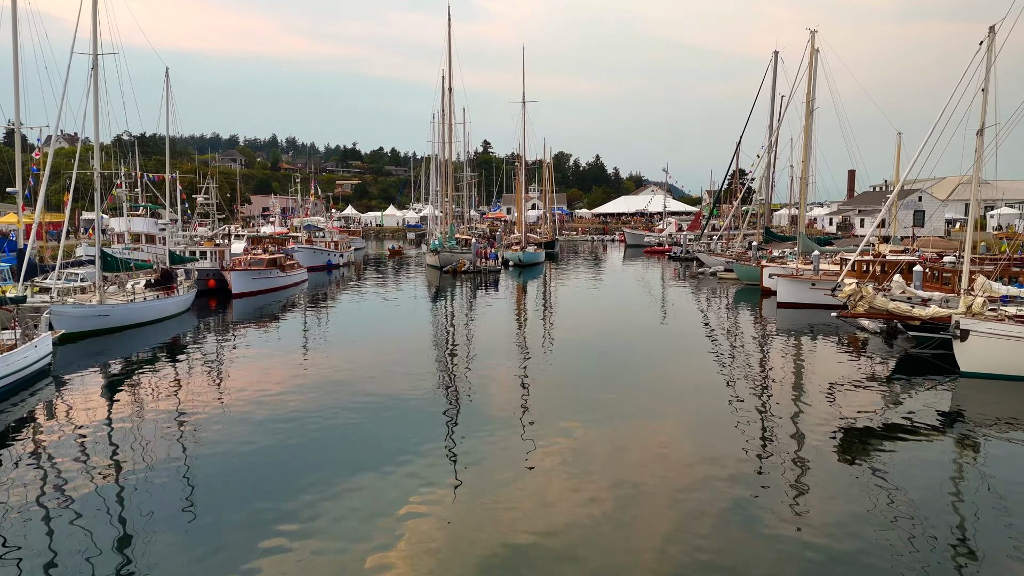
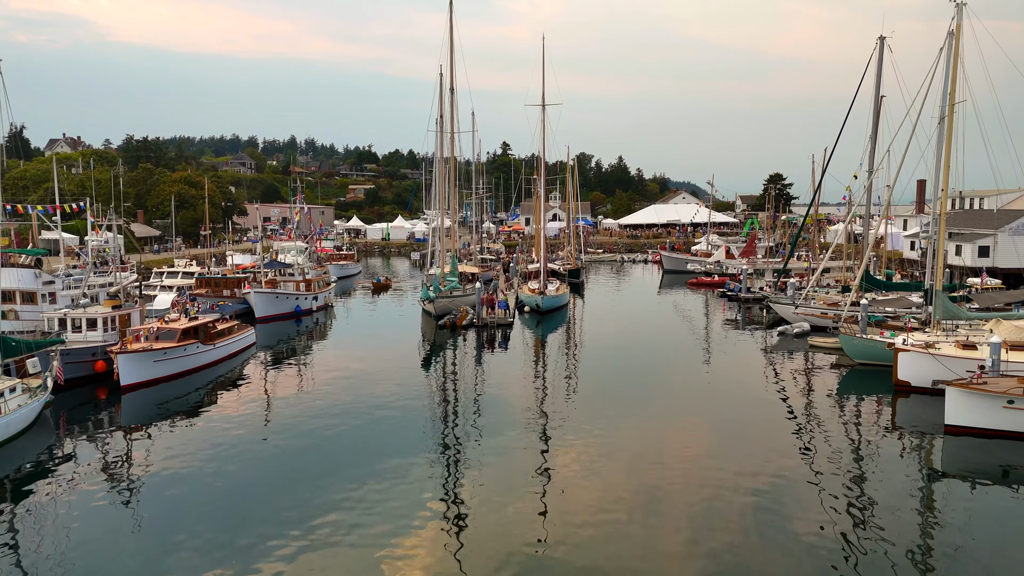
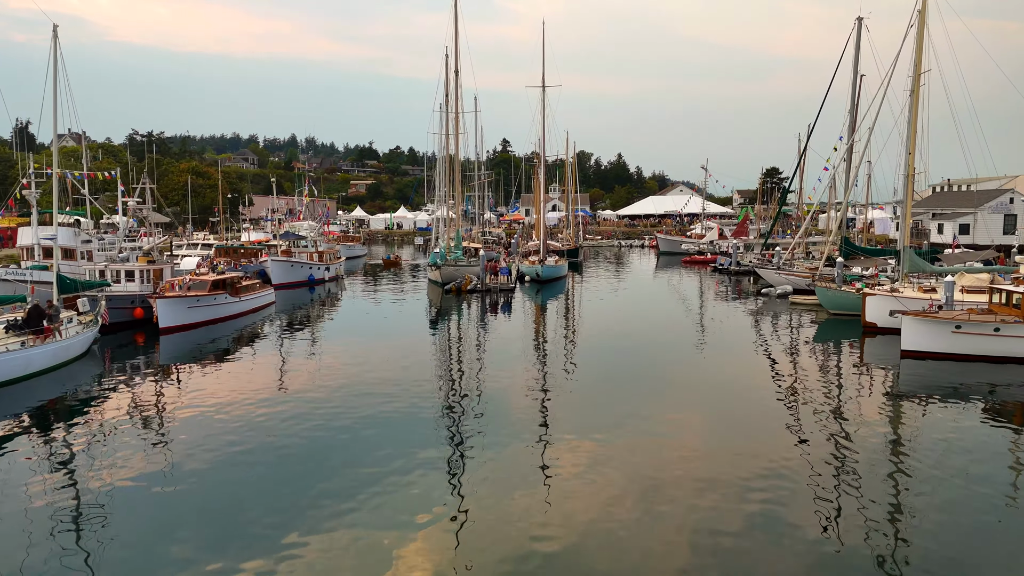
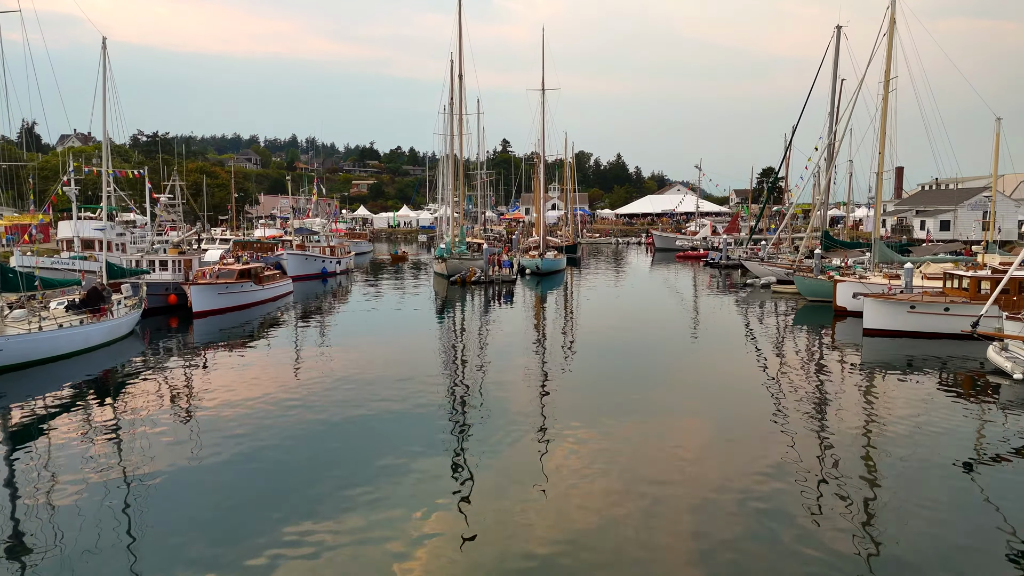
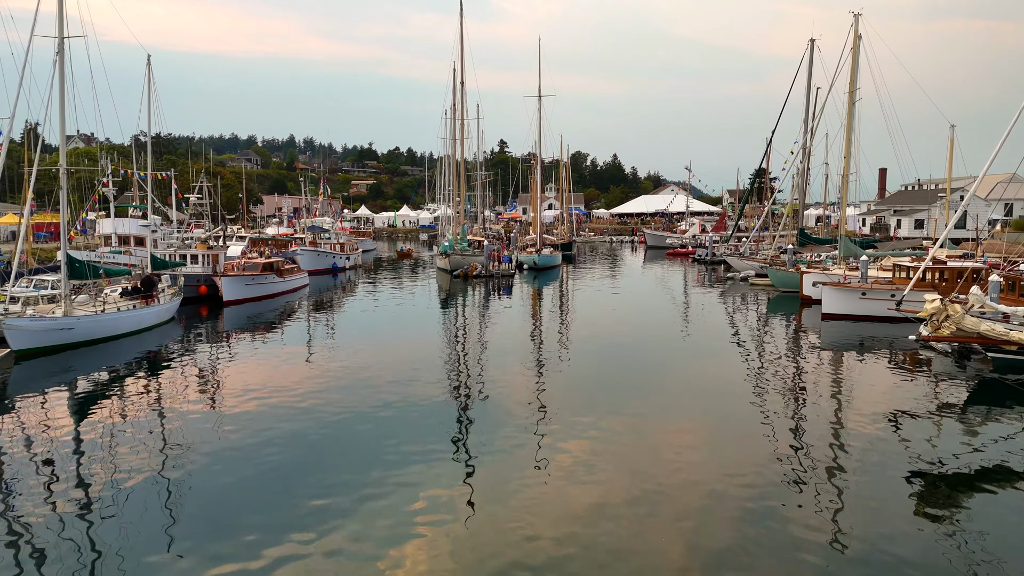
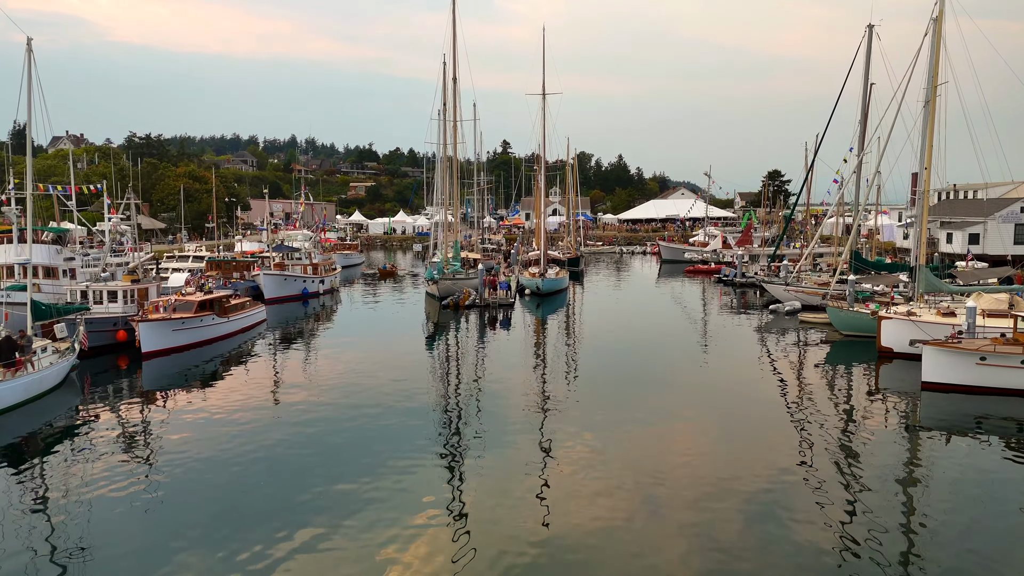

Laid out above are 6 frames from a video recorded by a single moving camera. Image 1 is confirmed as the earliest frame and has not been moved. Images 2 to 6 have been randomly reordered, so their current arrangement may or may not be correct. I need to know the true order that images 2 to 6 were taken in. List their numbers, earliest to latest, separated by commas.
5, 4, 3, 6, 2
